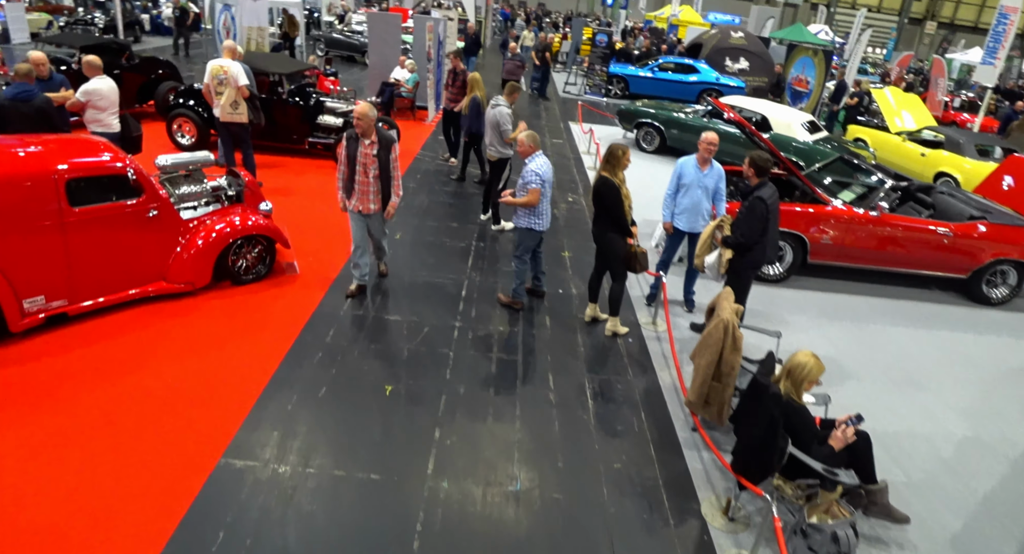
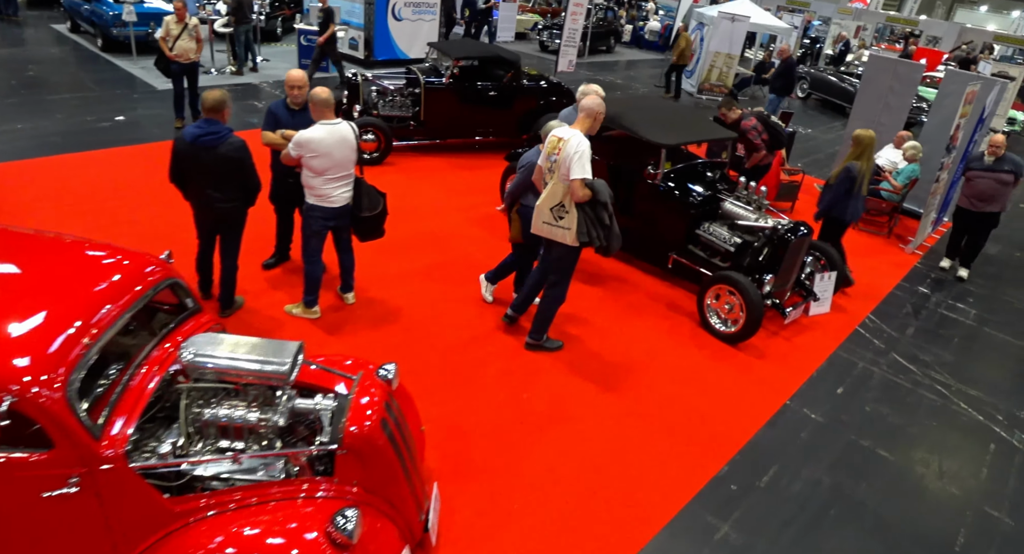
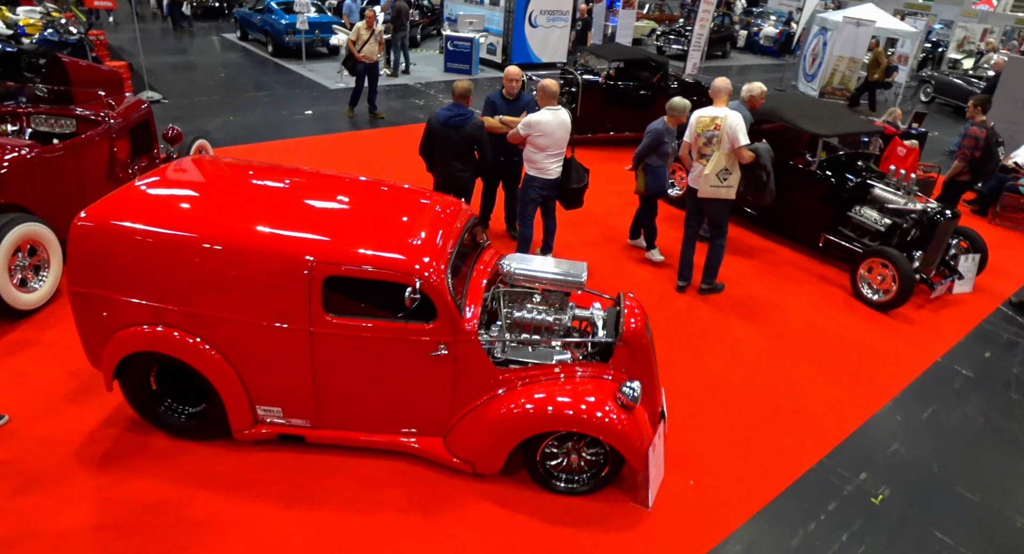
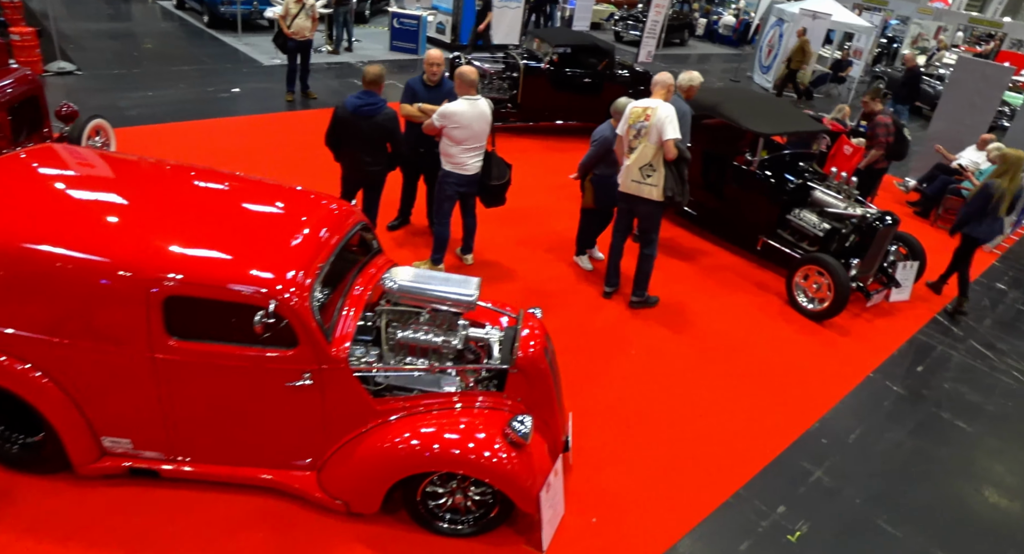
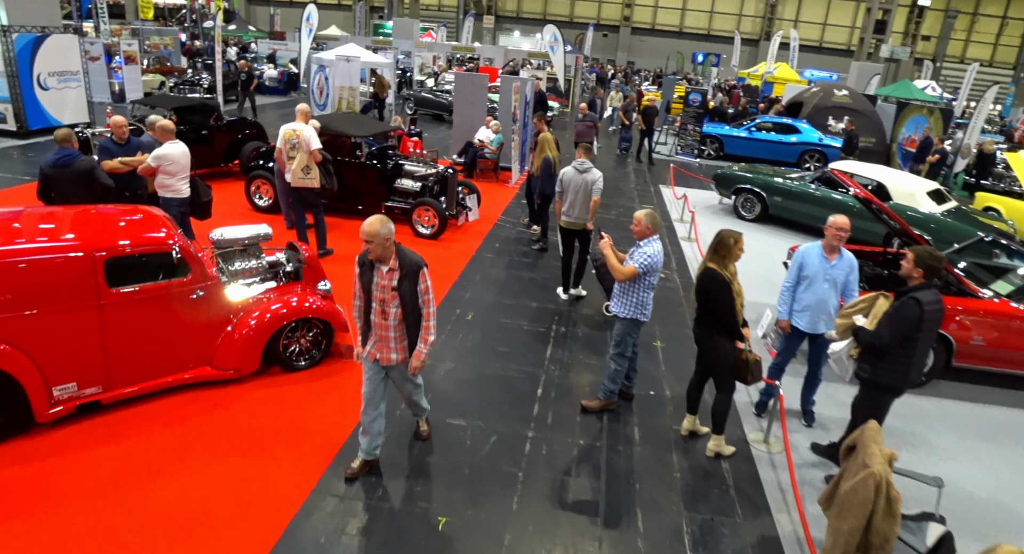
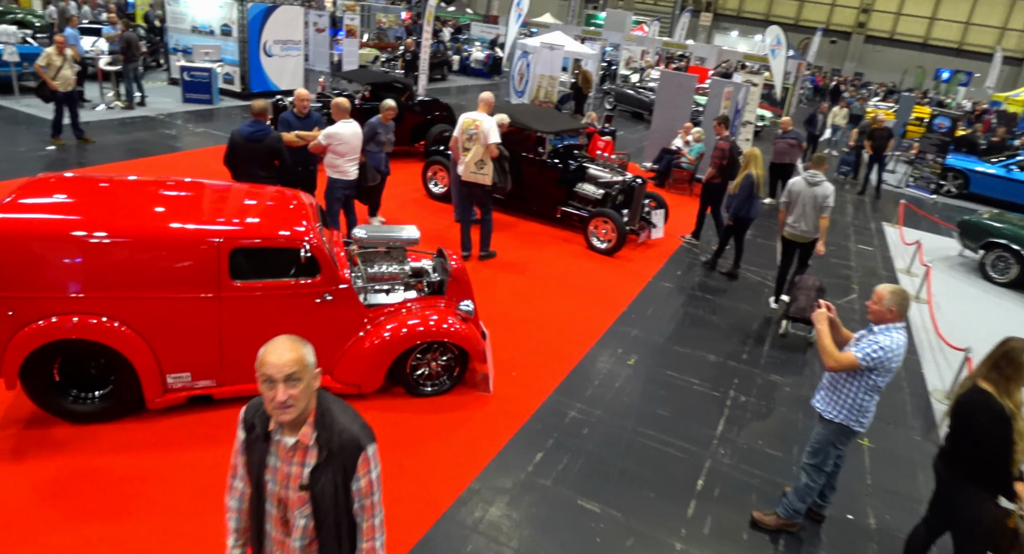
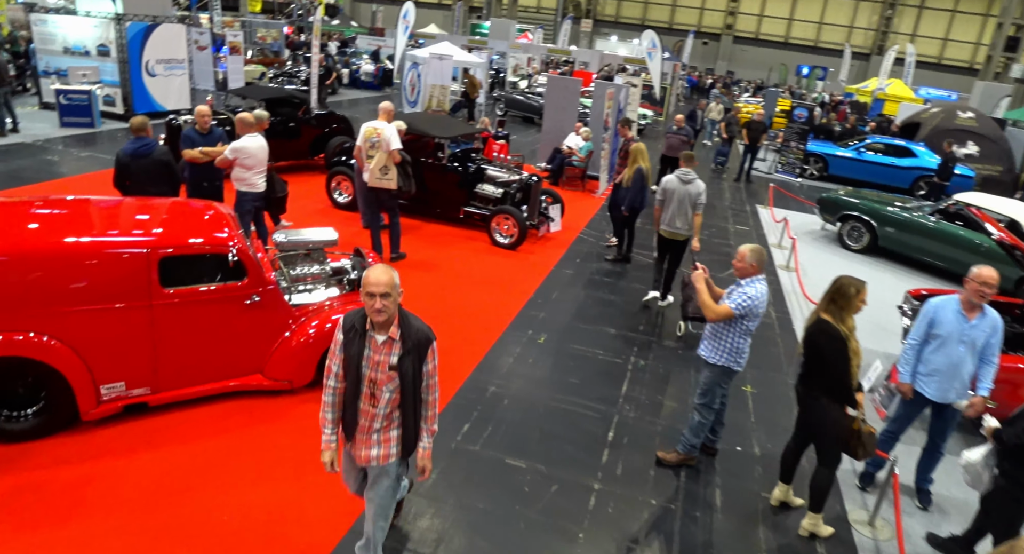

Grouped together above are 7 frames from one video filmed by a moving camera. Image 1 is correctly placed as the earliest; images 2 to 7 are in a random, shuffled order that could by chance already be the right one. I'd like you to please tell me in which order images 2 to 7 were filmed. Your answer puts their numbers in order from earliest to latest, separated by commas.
5, 7, 6, 3, 4, 2
